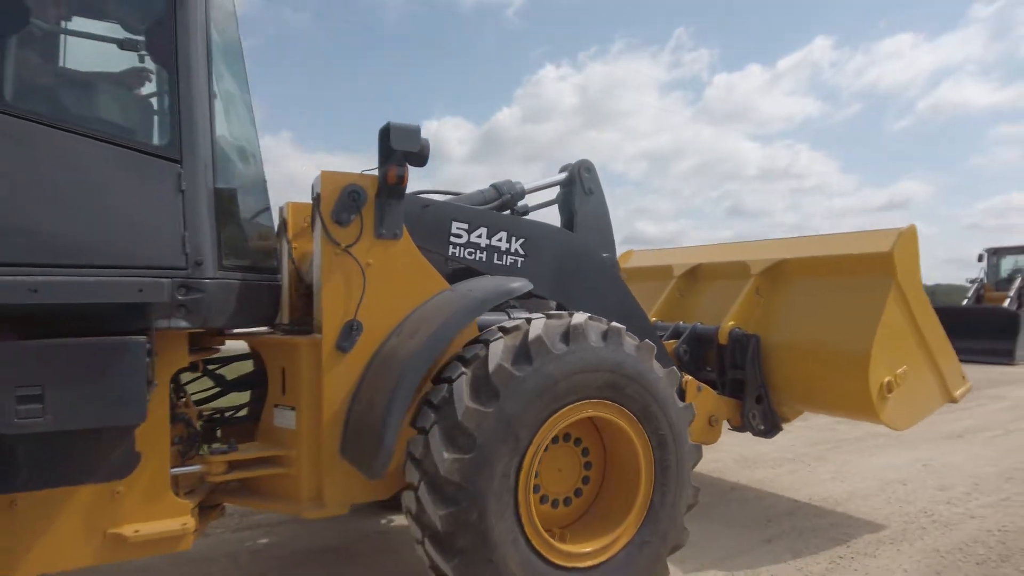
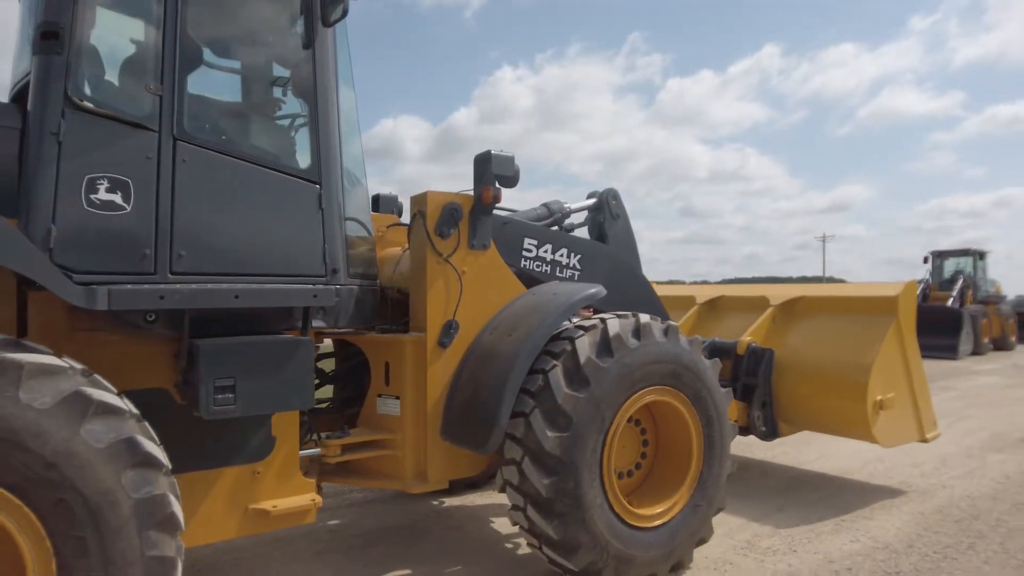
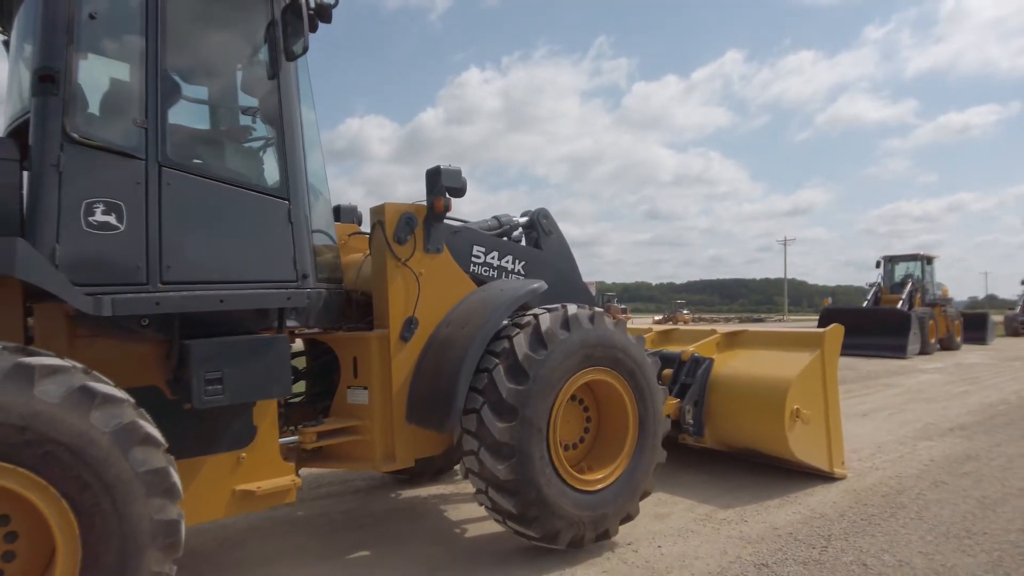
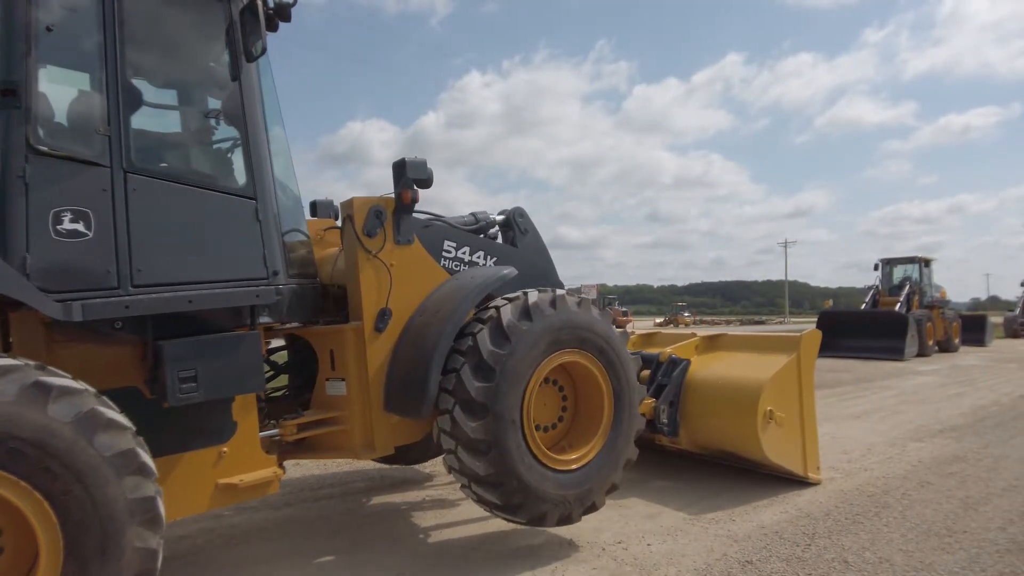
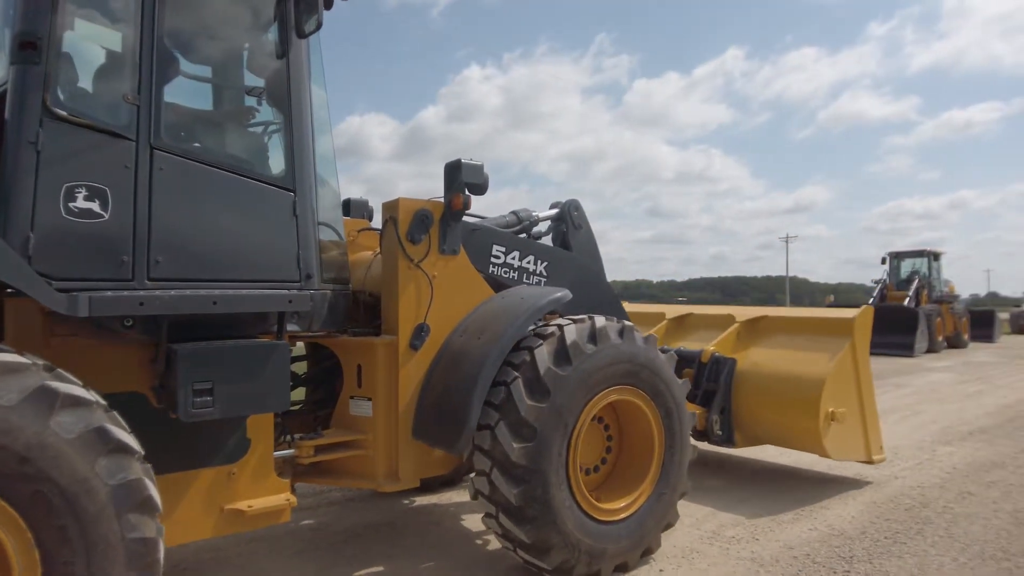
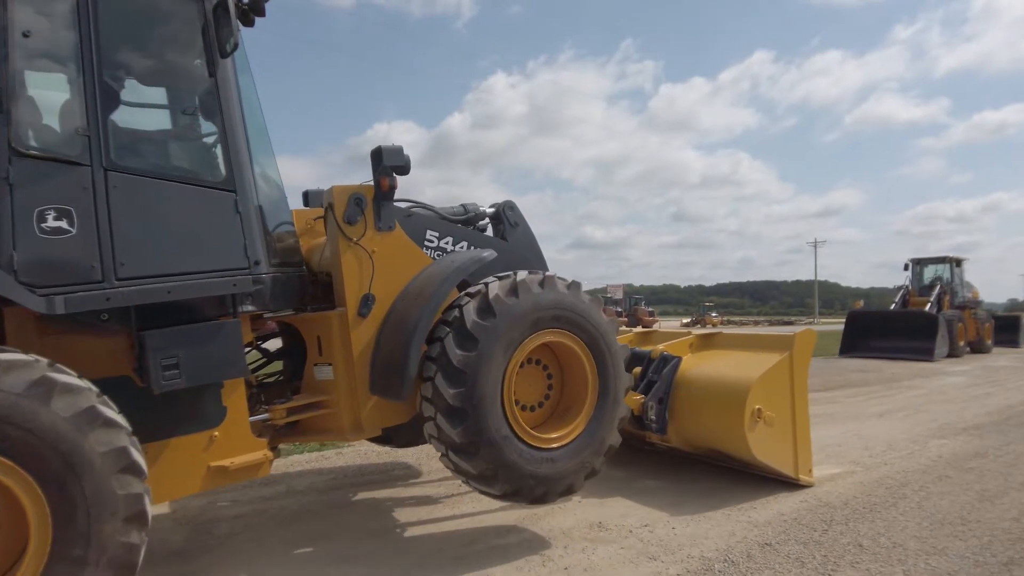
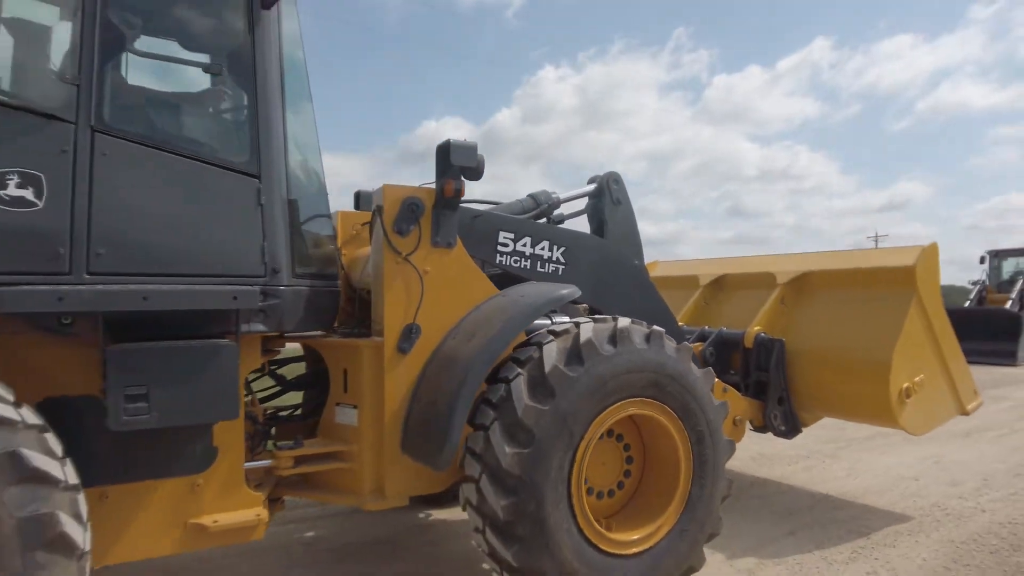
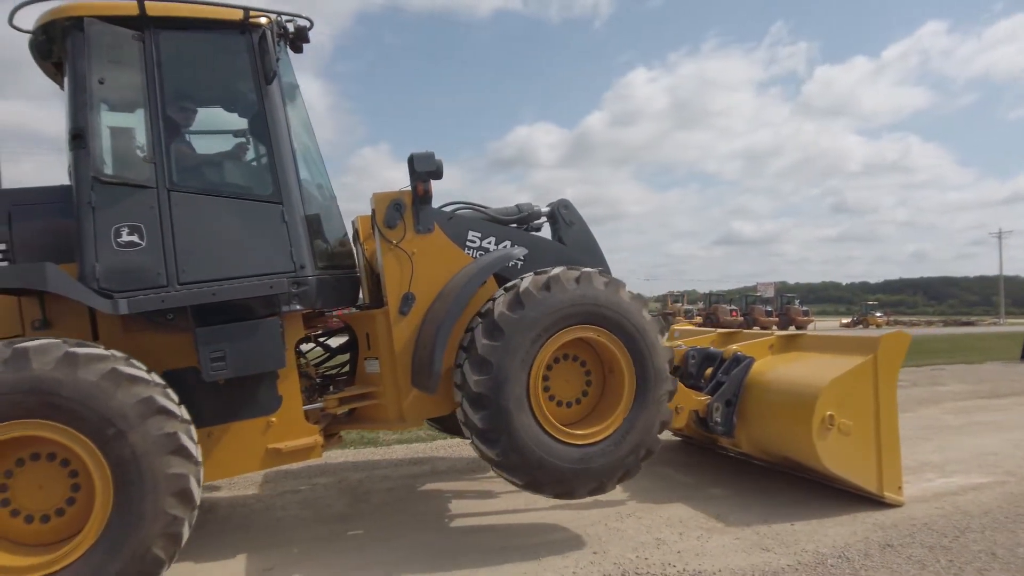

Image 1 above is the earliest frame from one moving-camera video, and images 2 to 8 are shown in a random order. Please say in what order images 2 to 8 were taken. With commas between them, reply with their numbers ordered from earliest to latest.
7, 2, 5, 3, 4, 6, 8
